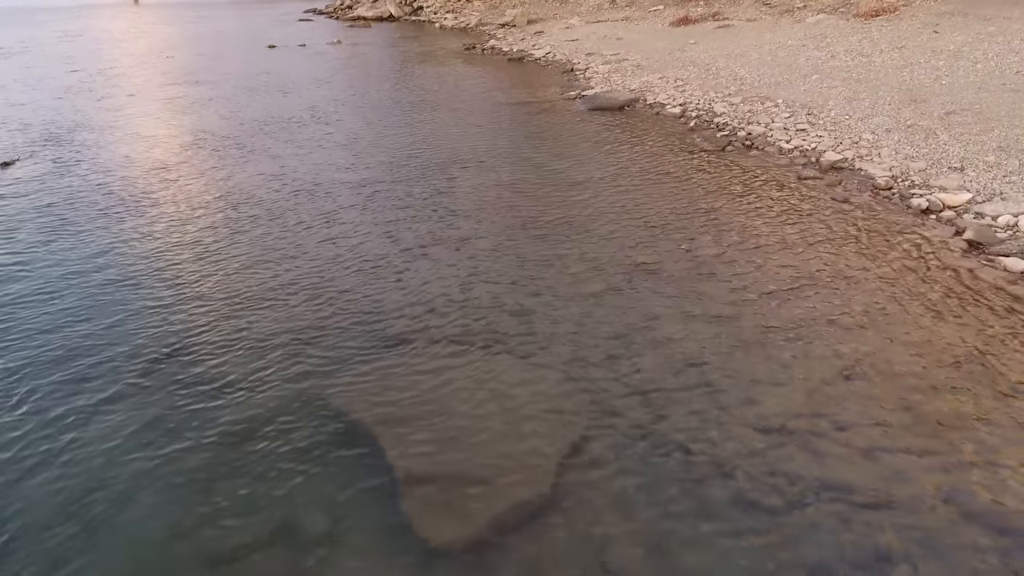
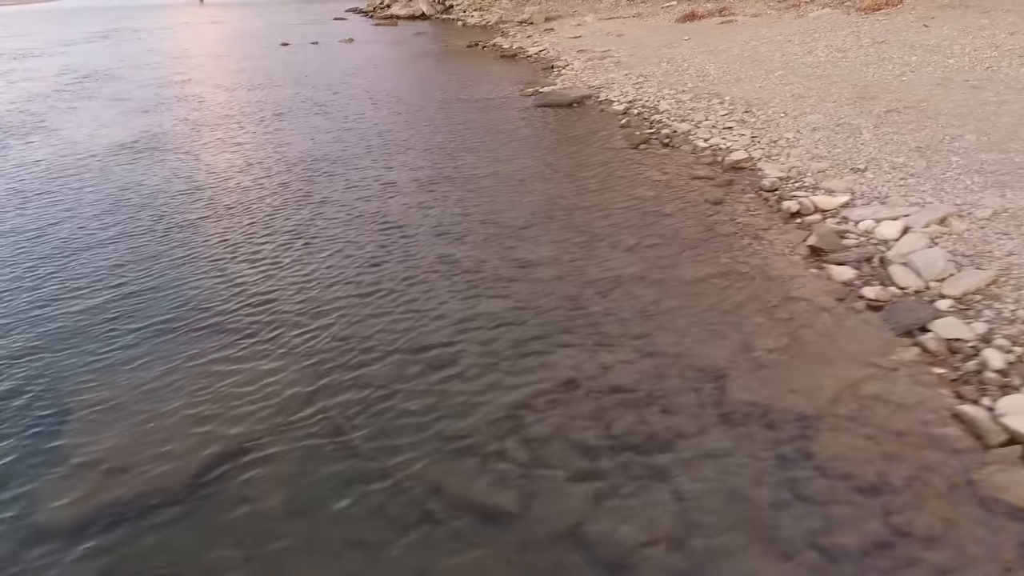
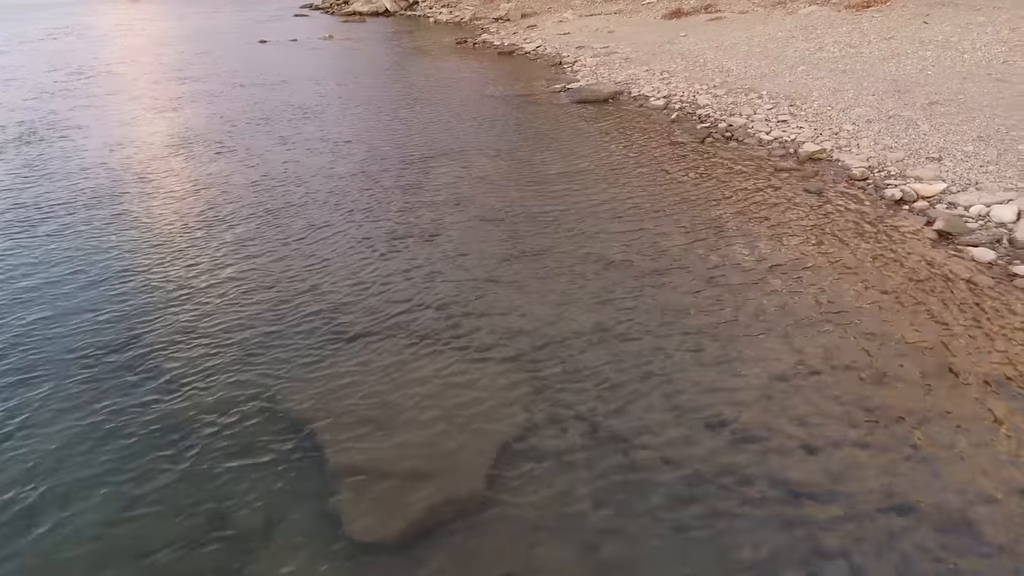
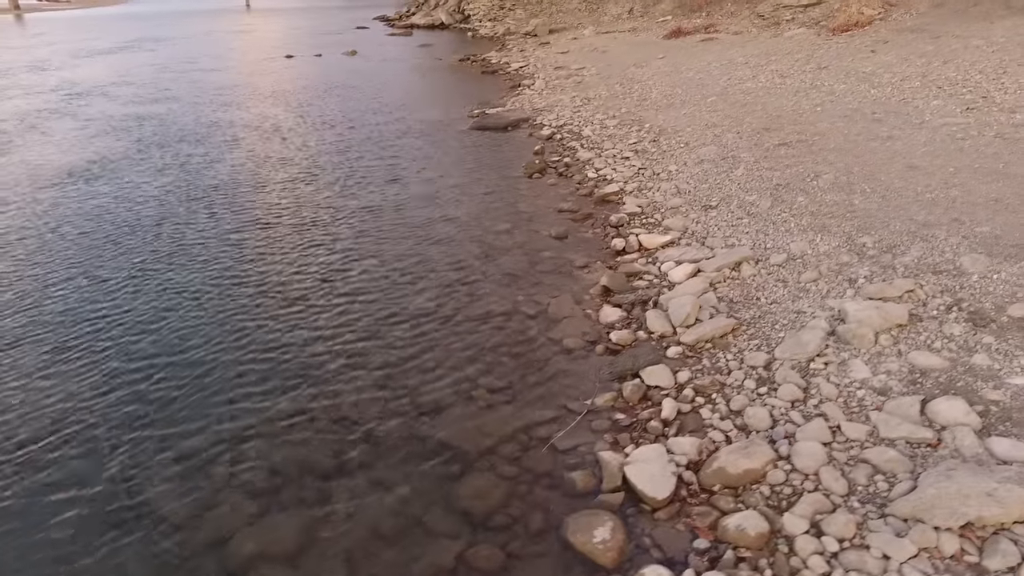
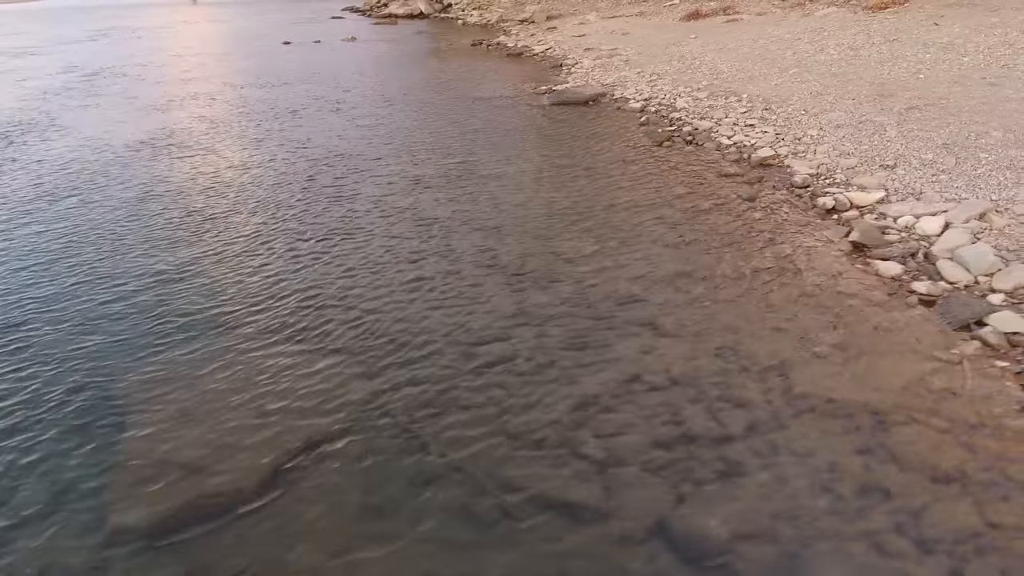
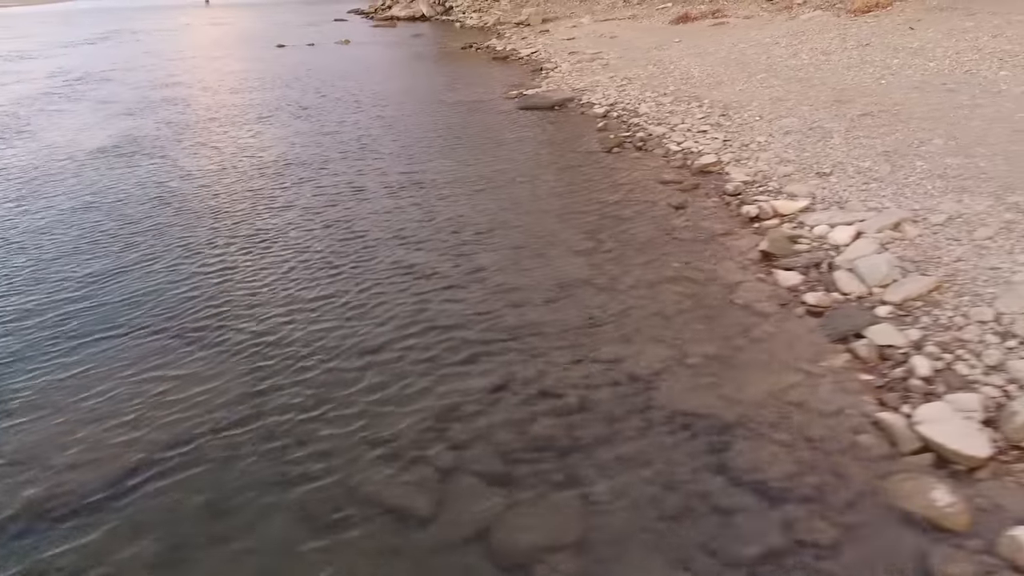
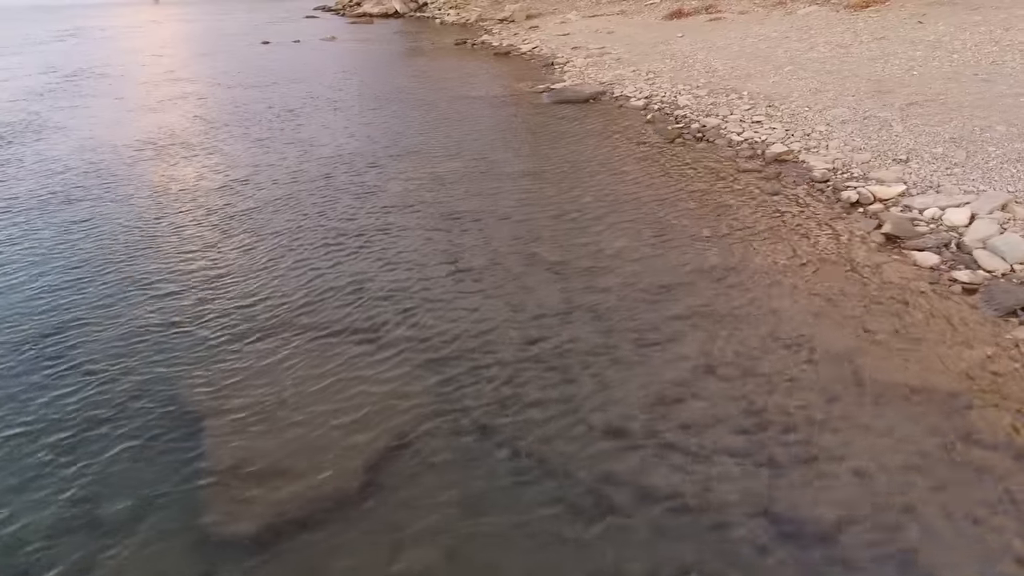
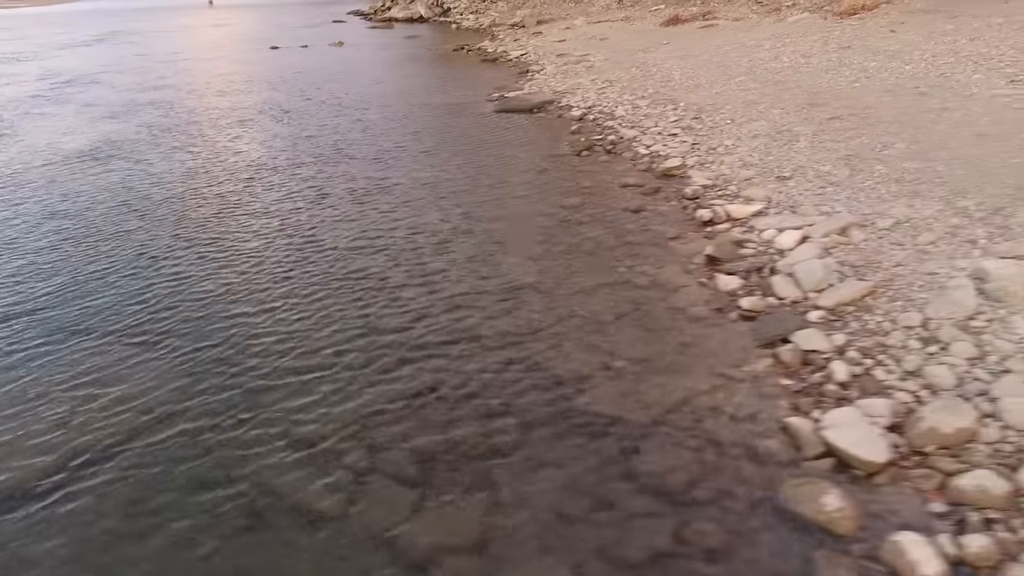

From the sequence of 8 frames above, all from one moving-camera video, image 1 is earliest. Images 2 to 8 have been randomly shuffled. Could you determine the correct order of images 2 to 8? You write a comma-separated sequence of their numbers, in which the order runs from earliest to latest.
3, 7, 5, 2, 6, 8, 4
